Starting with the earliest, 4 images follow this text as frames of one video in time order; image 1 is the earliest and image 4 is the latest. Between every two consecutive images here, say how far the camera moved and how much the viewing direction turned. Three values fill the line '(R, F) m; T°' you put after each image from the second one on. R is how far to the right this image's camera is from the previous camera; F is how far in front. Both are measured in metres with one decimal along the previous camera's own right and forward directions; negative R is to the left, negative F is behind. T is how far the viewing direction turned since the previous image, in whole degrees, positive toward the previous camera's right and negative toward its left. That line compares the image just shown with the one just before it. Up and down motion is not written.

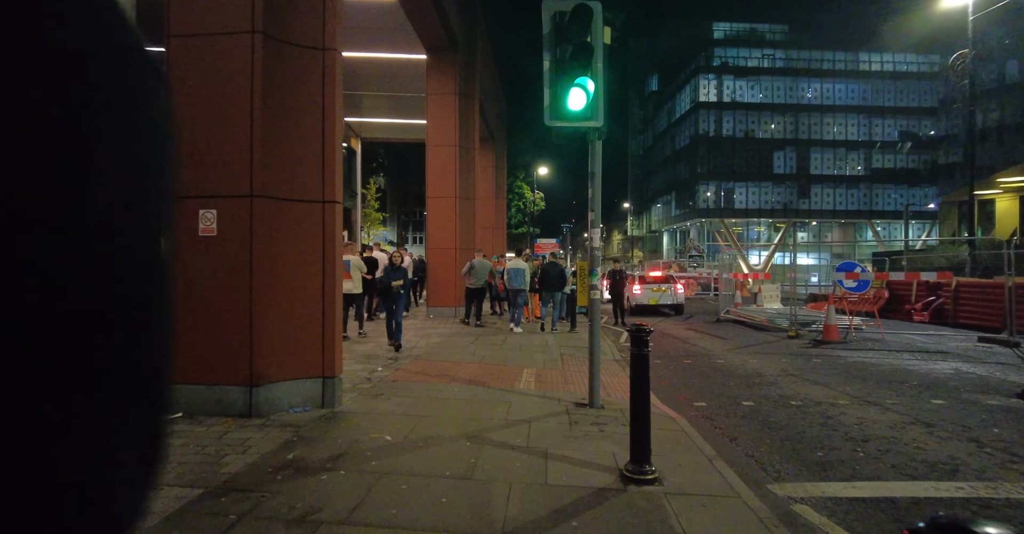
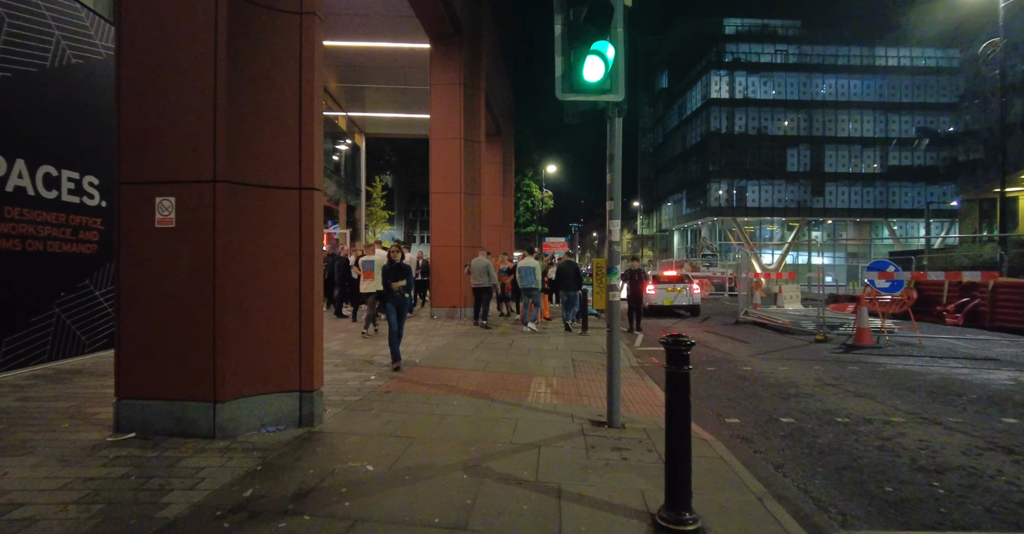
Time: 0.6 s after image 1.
(0.0, +0.7) m; -1°
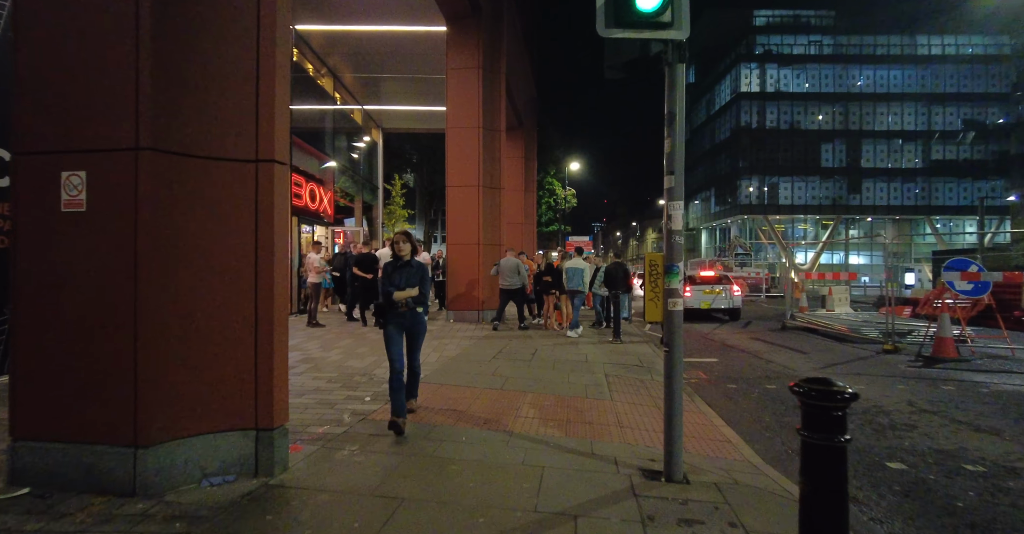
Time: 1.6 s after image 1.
(0.0, +1.1) m; -2°
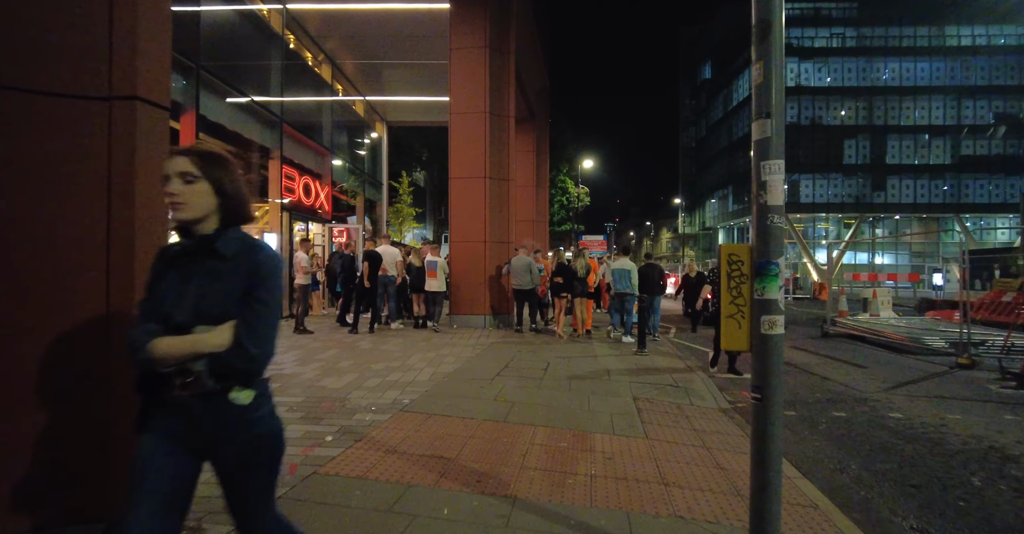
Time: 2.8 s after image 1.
(+0.1, +1.3) m; -1°
